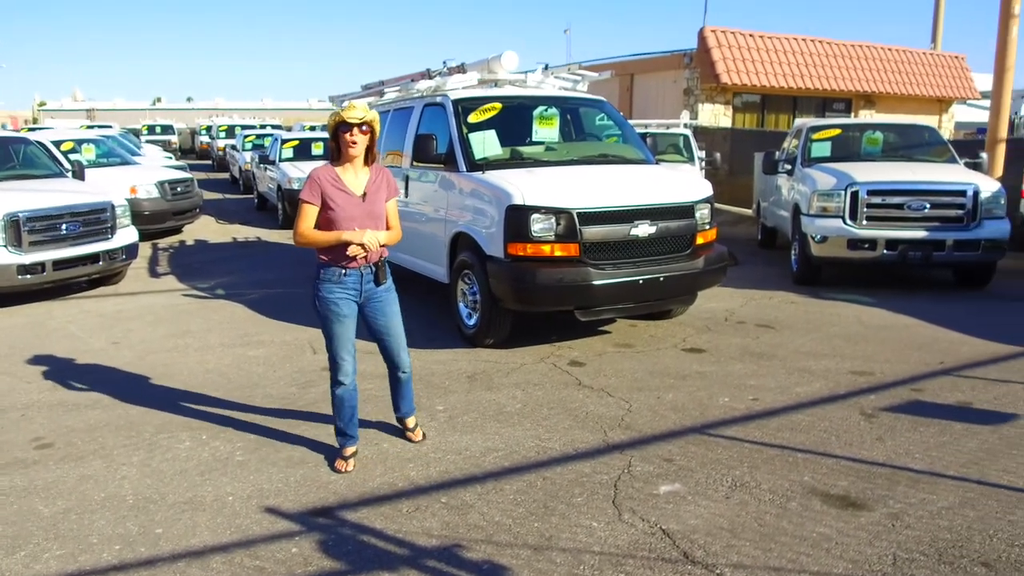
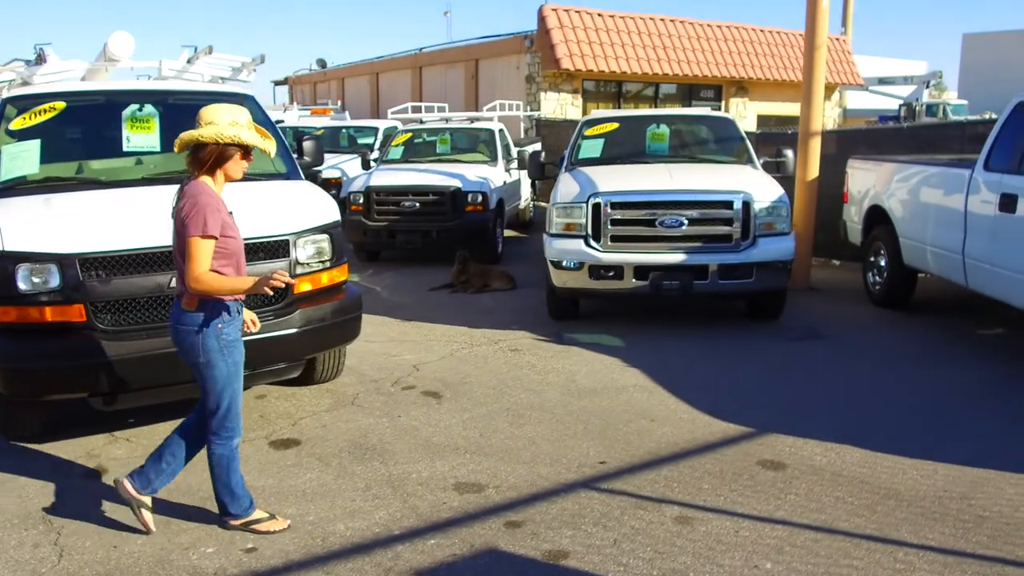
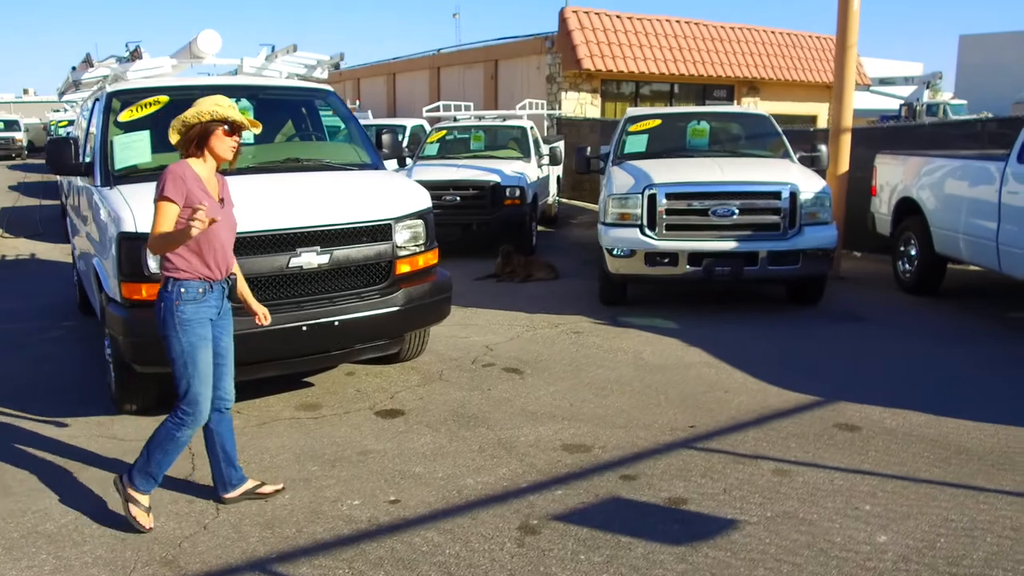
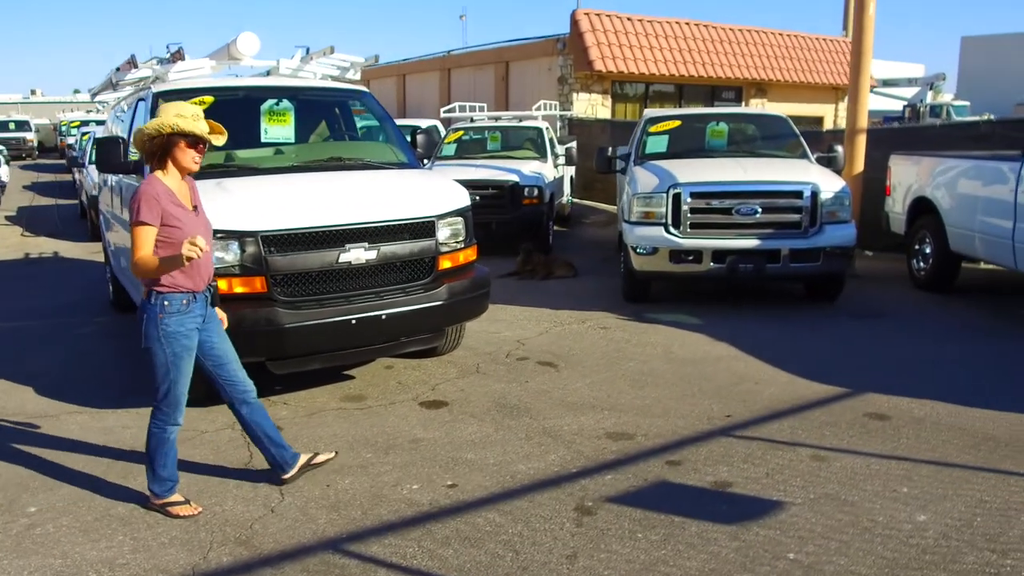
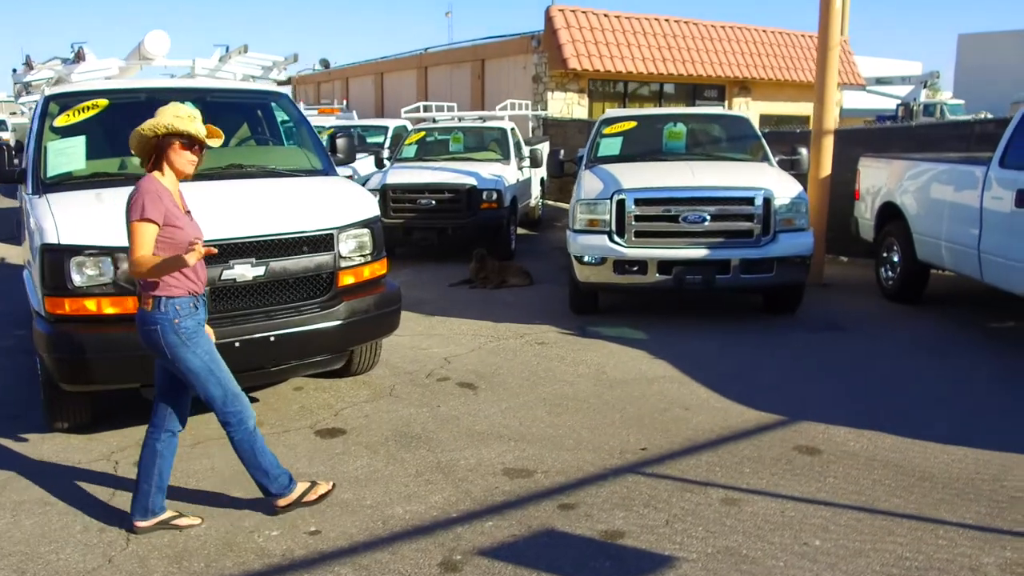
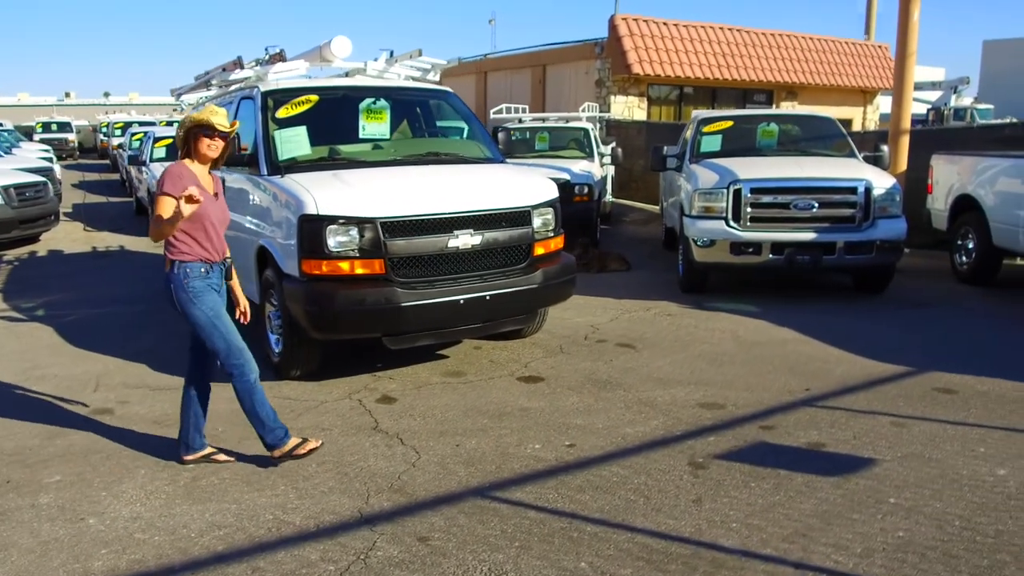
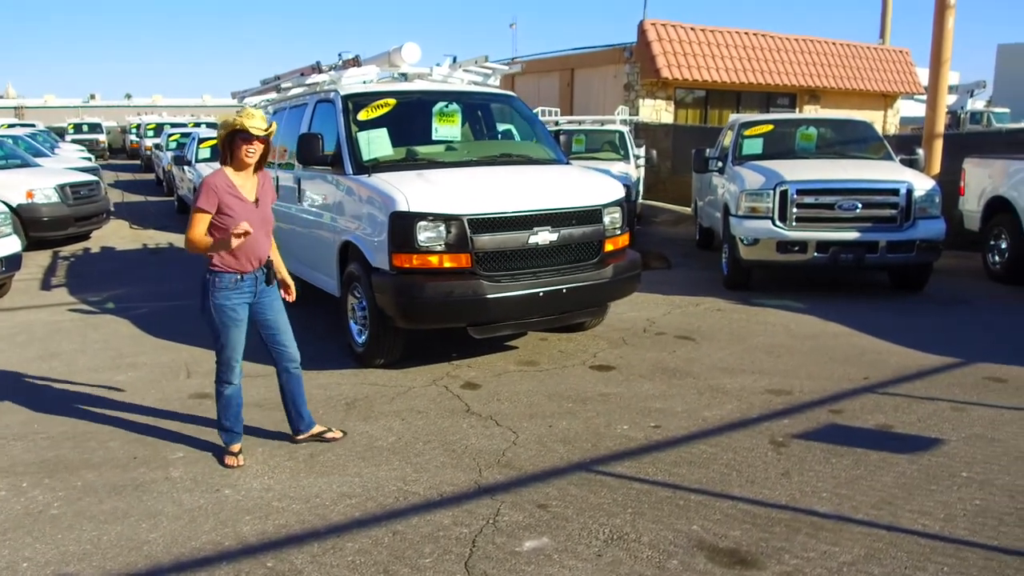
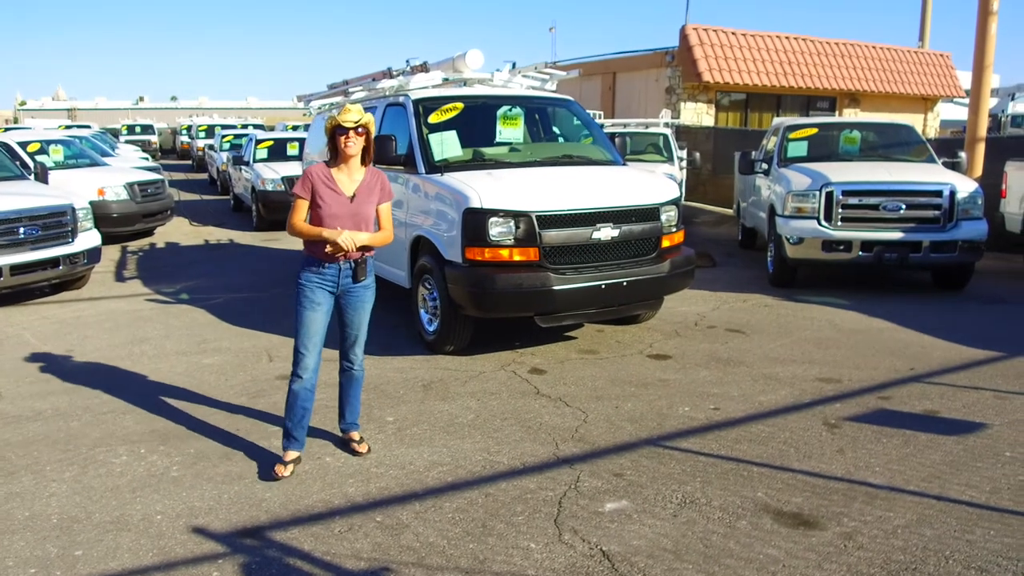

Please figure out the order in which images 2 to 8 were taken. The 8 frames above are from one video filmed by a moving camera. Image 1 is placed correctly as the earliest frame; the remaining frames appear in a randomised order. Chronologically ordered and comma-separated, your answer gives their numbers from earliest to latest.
8, 7, 6, 4, 3, 5, 2
